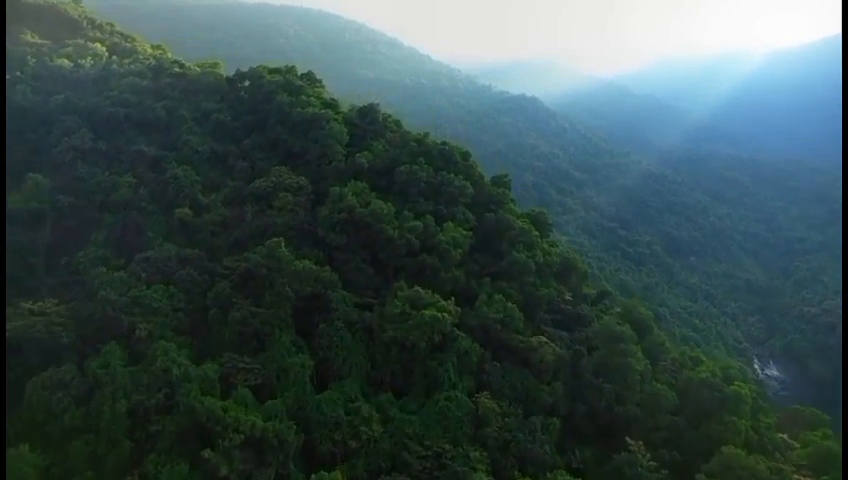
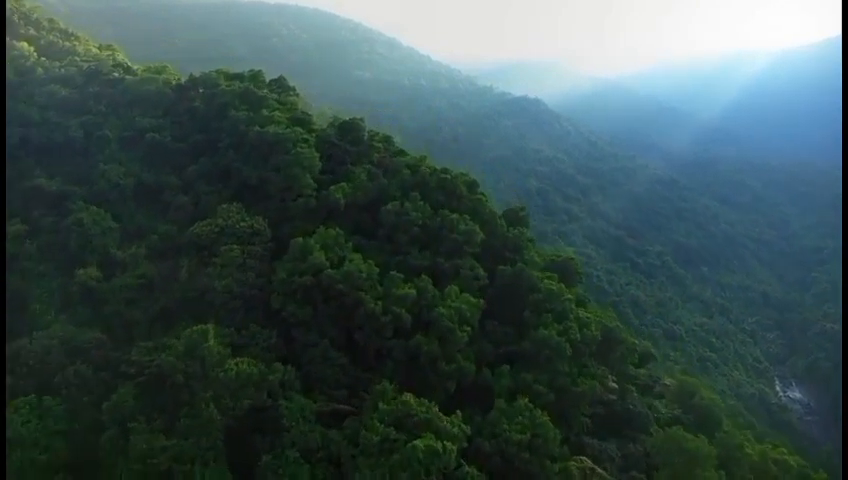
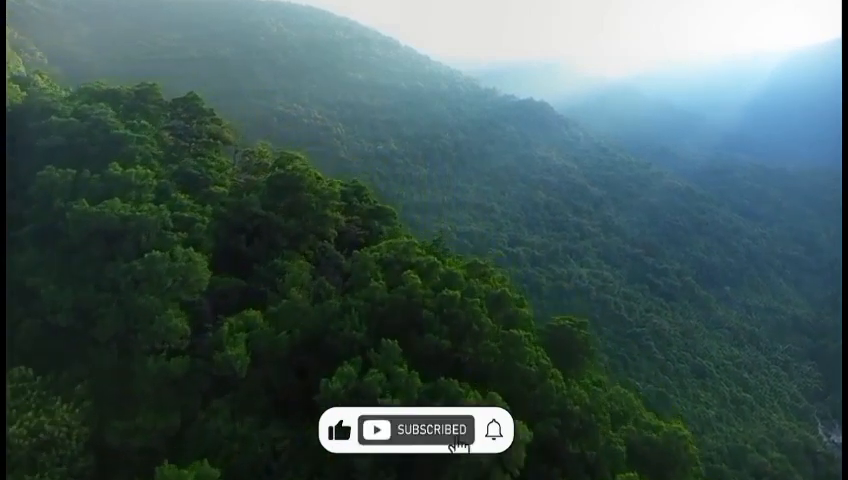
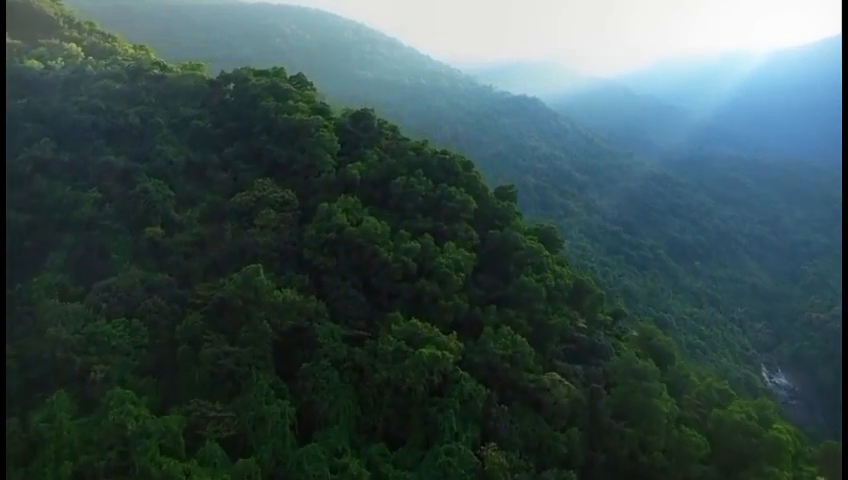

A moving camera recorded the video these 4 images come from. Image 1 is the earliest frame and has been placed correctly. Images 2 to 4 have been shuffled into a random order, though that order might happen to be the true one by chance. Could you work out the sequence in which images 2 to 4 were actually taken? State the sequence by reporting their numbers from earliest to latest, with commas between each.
4, 2, 3
